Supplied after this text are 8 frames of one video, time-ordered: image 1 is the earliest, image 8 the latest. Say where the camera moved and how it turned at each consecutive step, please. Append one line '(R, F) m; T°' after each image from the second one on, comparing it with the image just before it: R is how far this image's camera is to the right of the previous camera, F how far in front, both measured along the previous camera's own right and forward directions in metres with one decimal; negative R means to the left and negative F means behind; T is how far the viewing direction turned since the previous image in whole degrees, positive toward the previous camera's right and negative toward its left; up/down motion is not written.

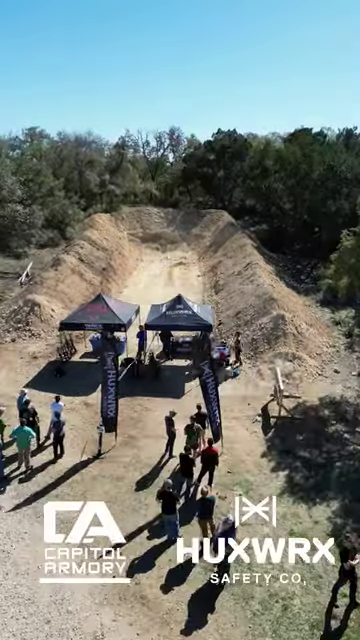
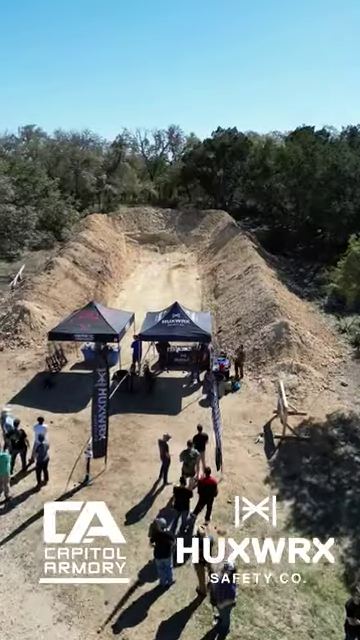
(+0.1, +1.3) m; 0°
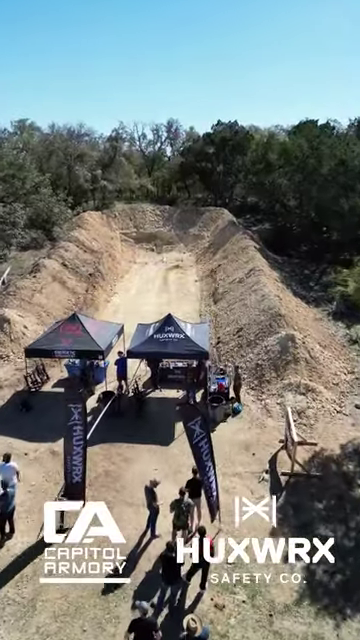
(+0.2, +2.2) m; 0°
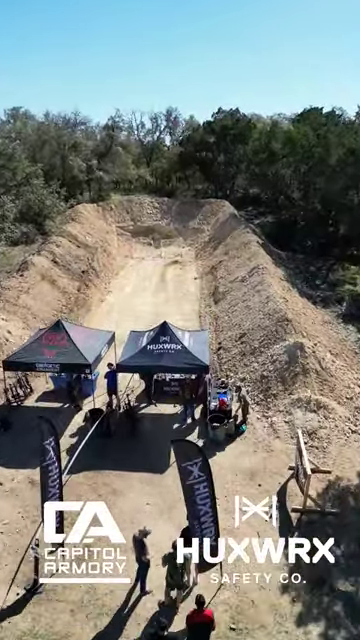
(+0.1, +1.8) m; 0°
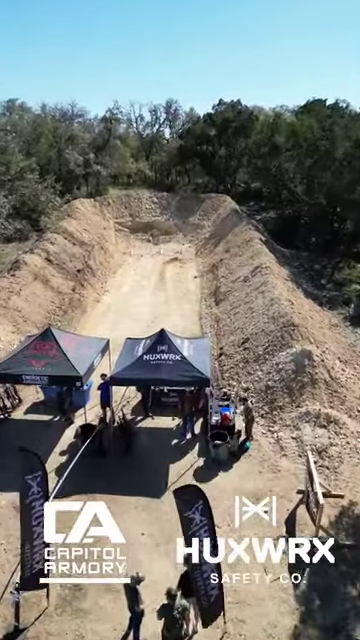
(0.0, +1.2) m; 0°
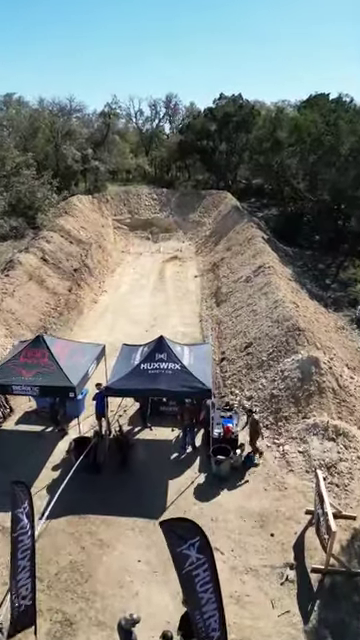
(0.0, +0.9) m; 0°
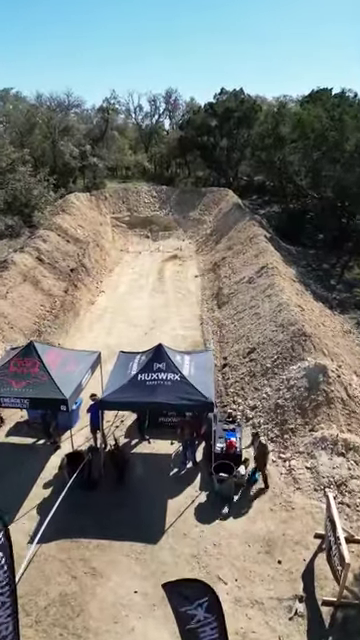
(0.0, +0.8) m; 0°
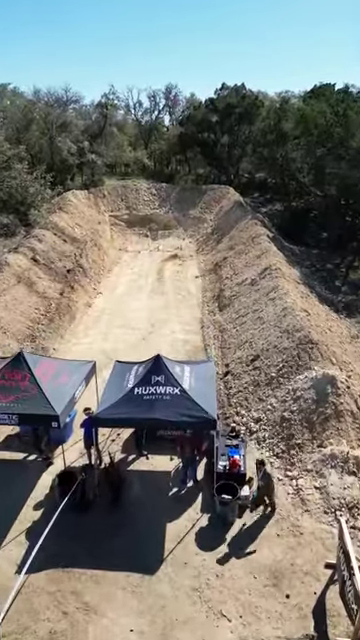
(0.0, +0.8) m; 0°
